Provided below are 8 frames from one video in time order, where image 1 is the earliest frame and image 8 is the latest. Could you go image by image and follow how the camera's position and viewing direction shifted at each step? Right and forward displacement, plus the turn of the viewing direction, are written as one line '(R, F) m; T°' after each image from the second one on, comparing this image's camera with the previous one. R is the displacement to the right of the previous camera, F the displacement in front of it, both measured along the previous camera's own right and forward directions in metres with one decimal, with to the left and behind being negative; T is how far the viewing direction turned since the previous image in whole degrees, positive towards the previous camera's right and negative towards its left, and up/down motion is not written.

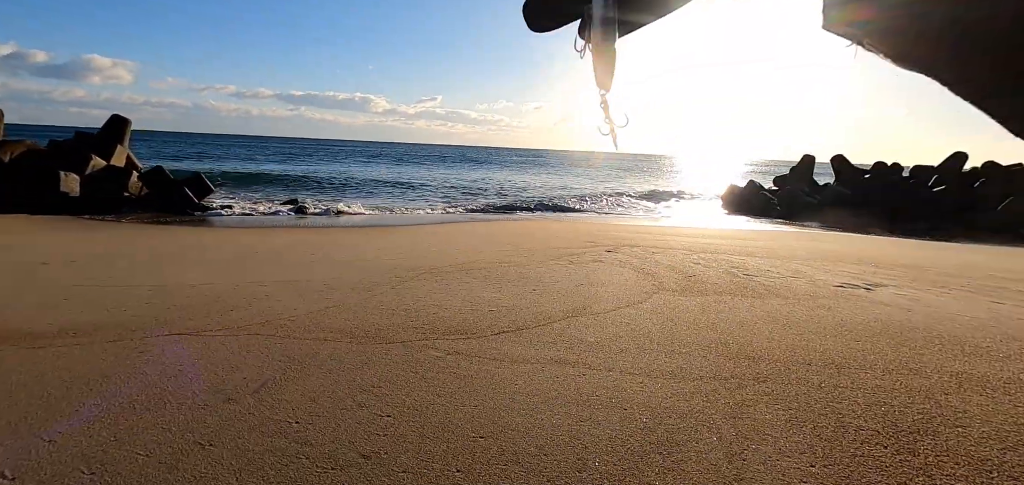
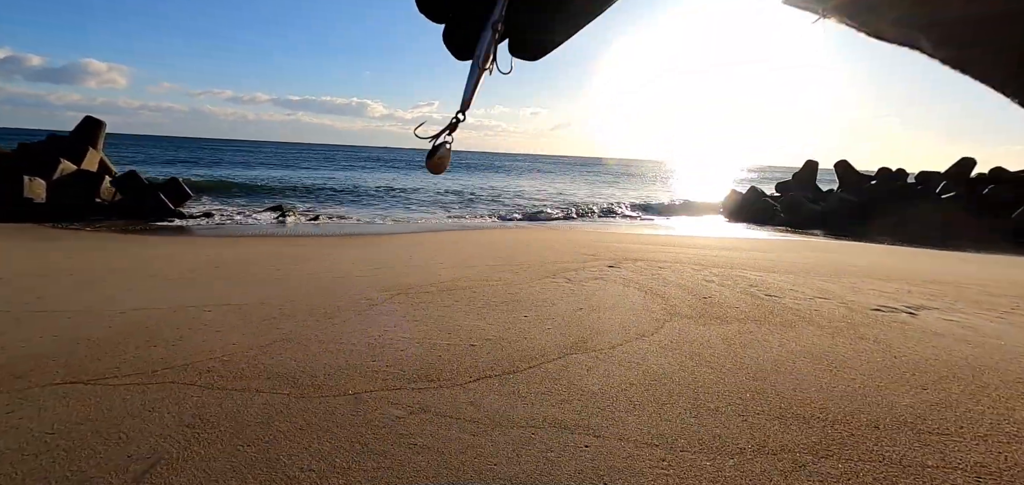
(+0.1, +0.8) m; 0°
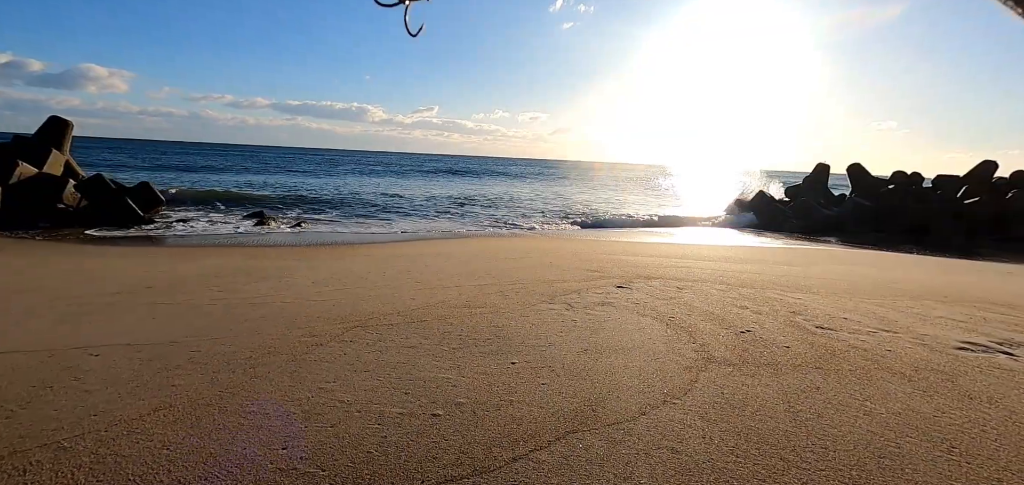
(+0.1, +1.2) m; 0°
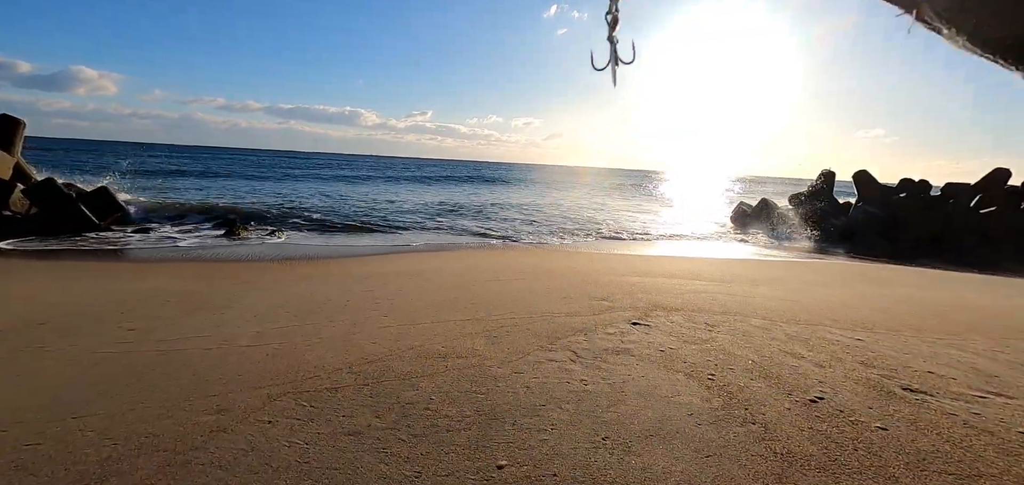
(0.0, +1.2) m; +1°
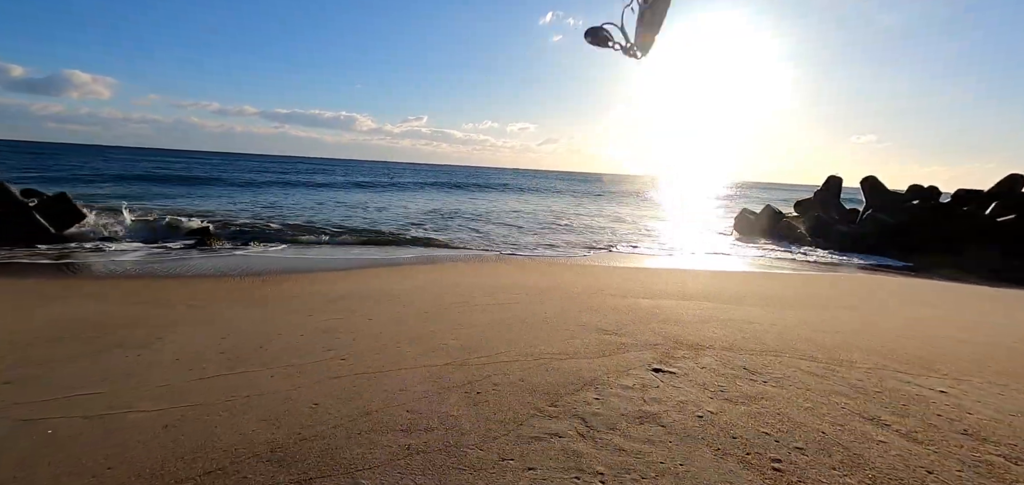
(0.0, +1.0) m; +1°
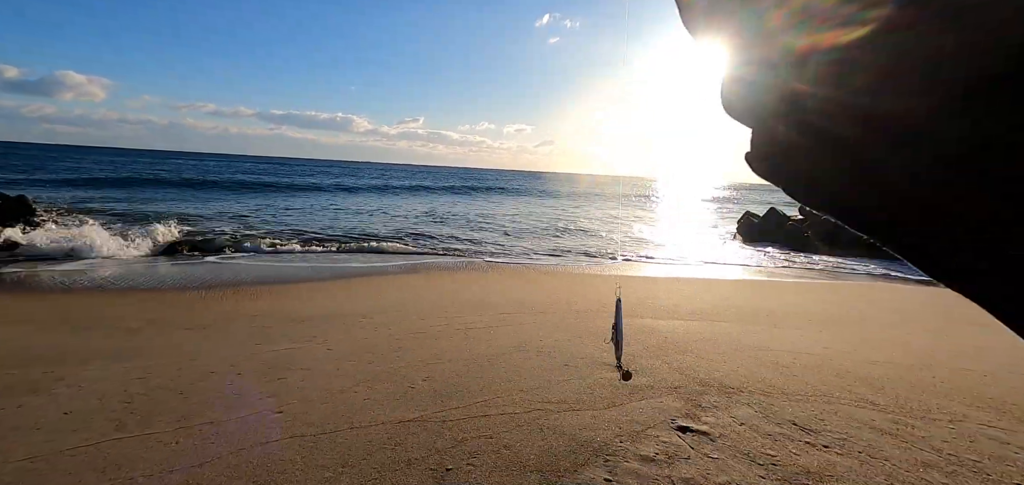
(+0.1, +0.9) m; 0°
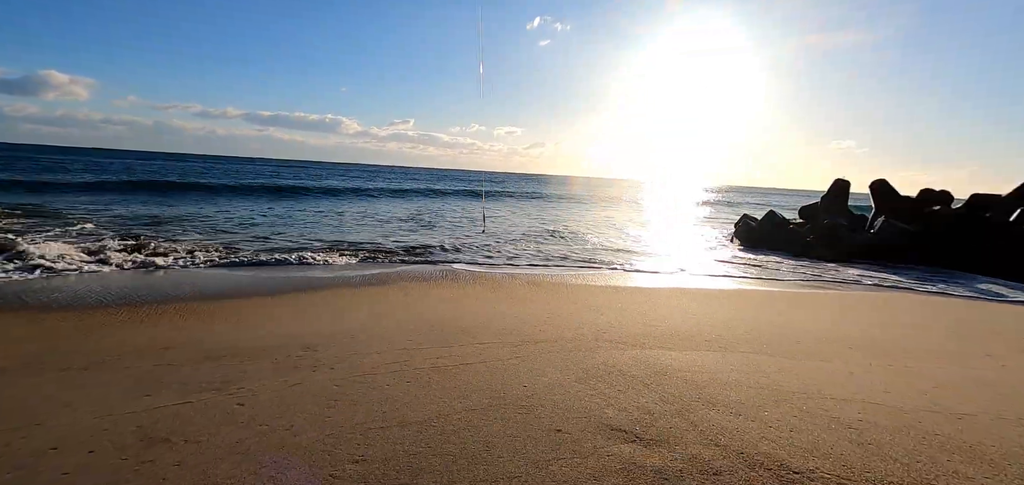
(+0.1, +1.1) m; +1°
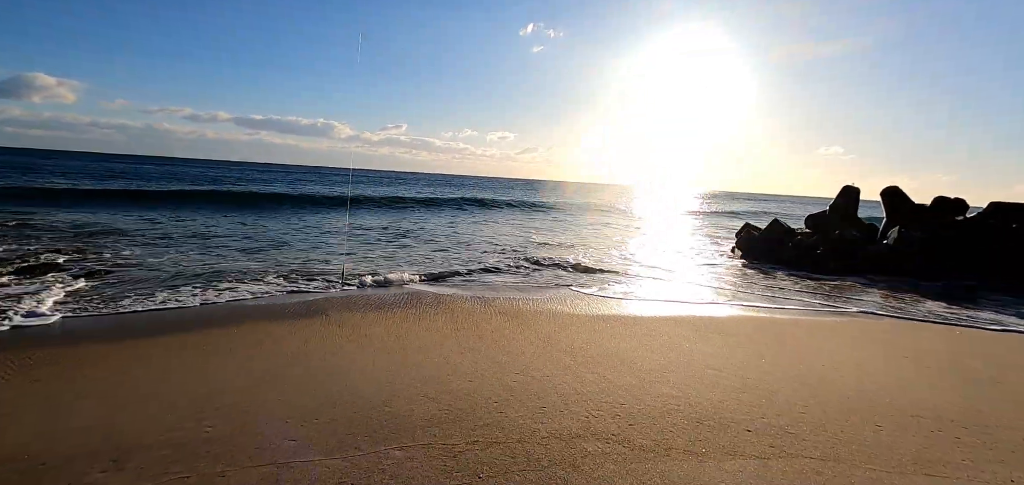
(+0.3, +1.7) m; +1°
